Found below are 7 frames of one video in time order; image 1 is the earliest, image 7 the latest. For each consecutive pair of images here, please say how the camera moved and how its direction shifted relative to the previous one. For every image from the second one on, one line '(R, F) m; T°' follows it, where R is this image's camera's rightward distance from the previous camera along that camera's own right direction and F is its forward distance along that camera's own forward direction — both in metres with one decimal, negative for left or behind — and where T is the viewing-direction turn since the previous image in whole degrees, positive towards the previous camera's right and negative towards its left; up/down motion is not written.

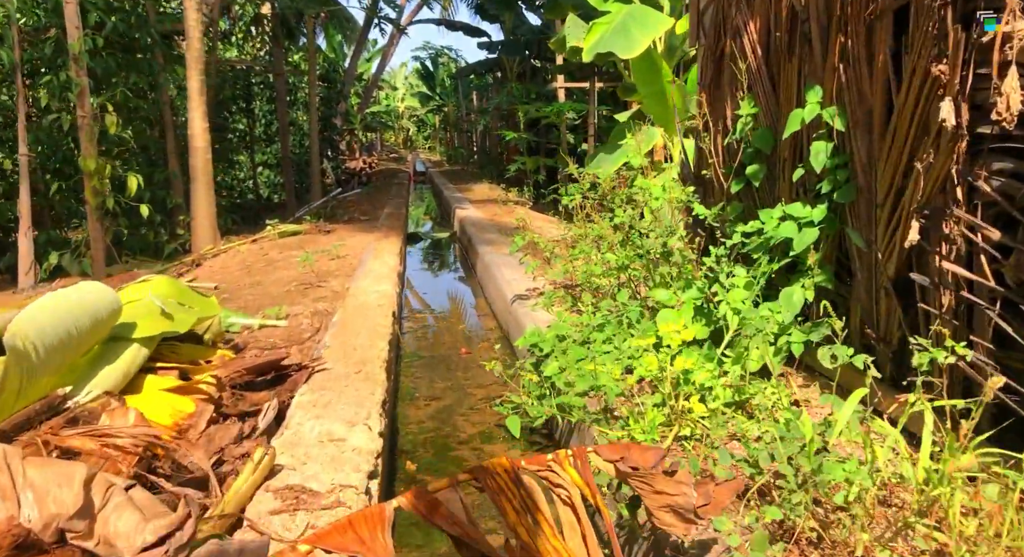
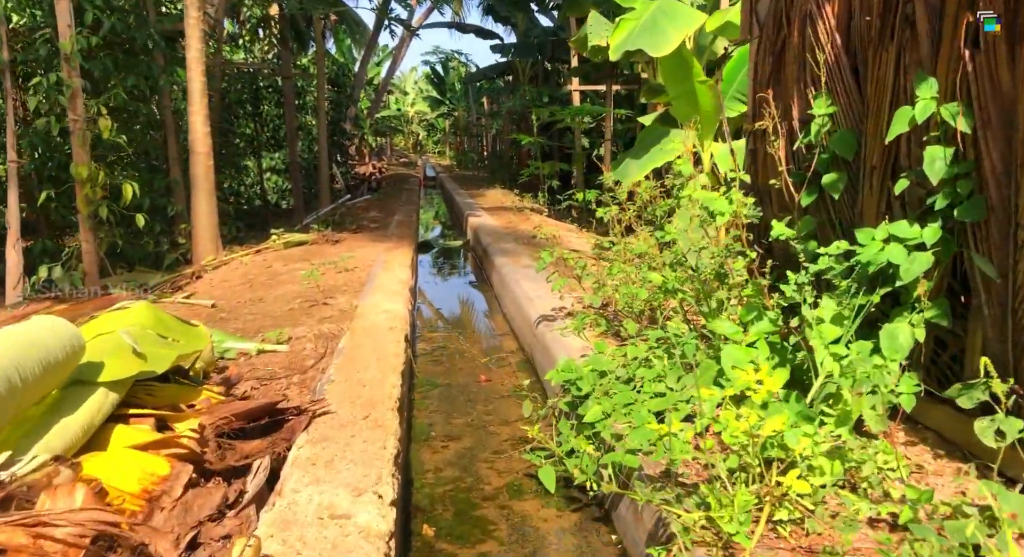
(-0.1, +0.4) m; -1°
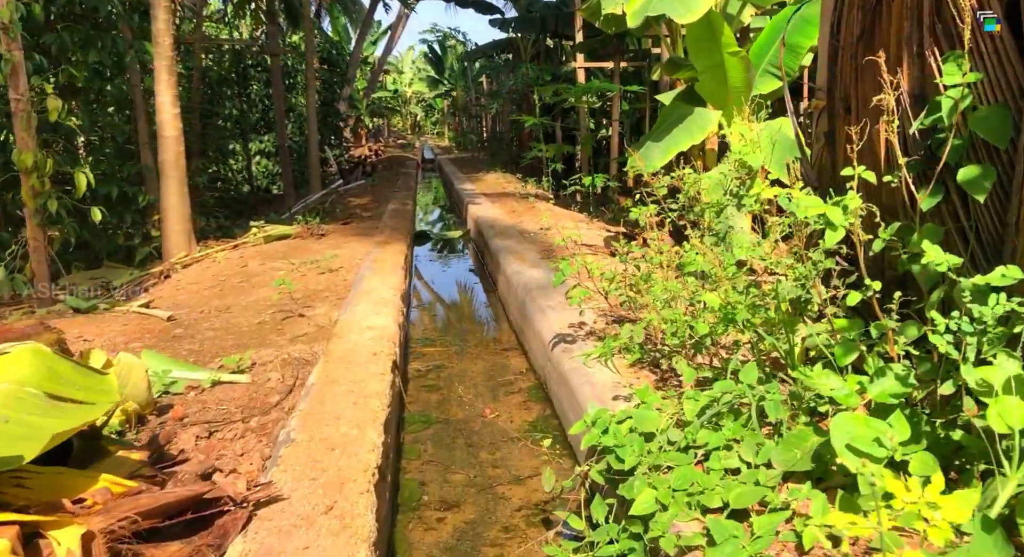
(0.0, +0.7) m; 0°
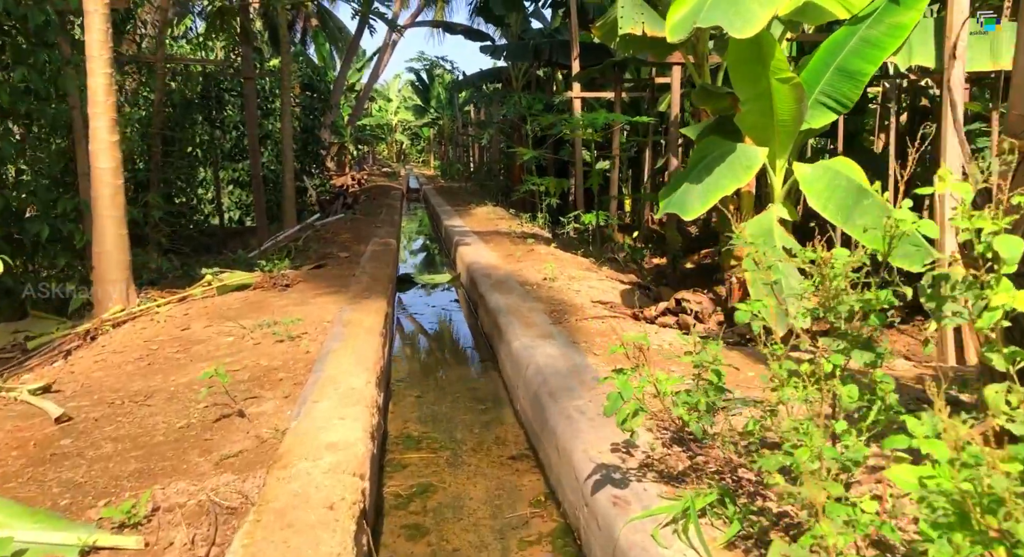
(-0.1, +1.0) m; +1°
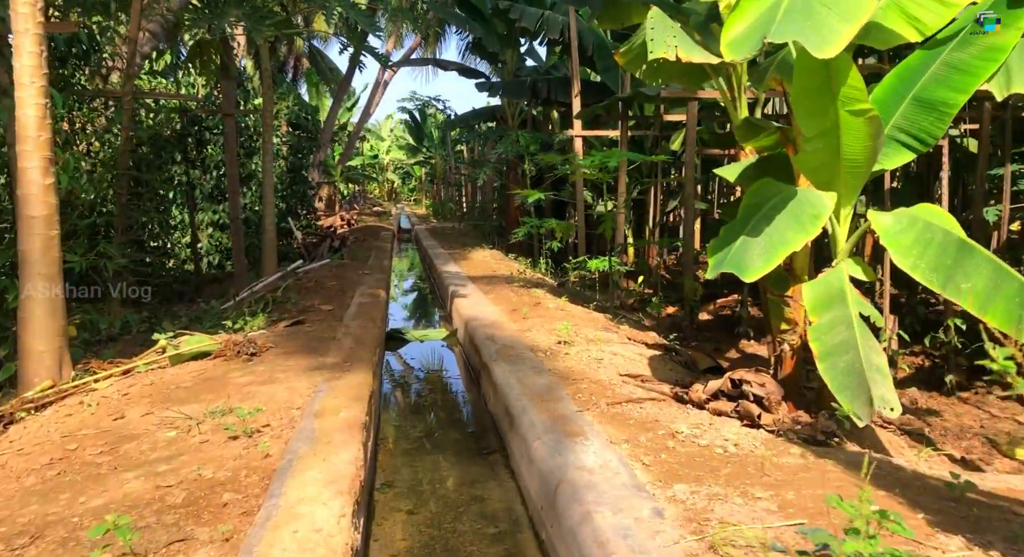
(-0.1, +0.8) m; +1°
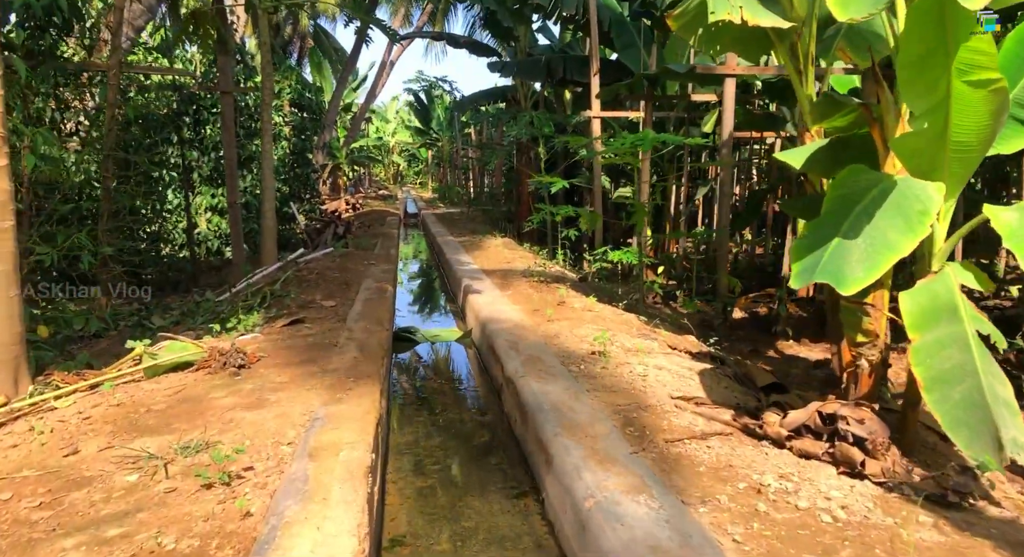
(-0.1, +0.7) m; 0°
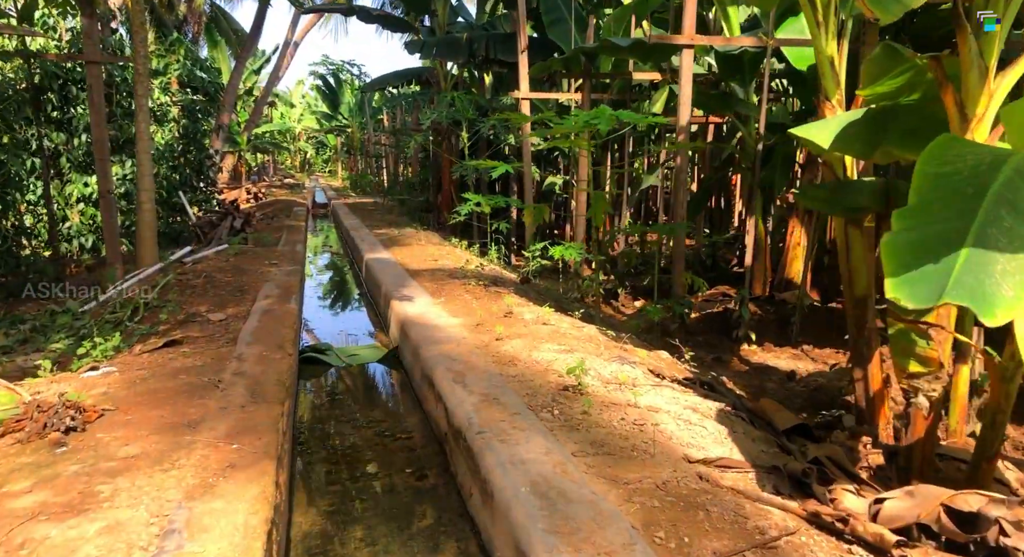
(-0.1, +1.1) m; +7°
